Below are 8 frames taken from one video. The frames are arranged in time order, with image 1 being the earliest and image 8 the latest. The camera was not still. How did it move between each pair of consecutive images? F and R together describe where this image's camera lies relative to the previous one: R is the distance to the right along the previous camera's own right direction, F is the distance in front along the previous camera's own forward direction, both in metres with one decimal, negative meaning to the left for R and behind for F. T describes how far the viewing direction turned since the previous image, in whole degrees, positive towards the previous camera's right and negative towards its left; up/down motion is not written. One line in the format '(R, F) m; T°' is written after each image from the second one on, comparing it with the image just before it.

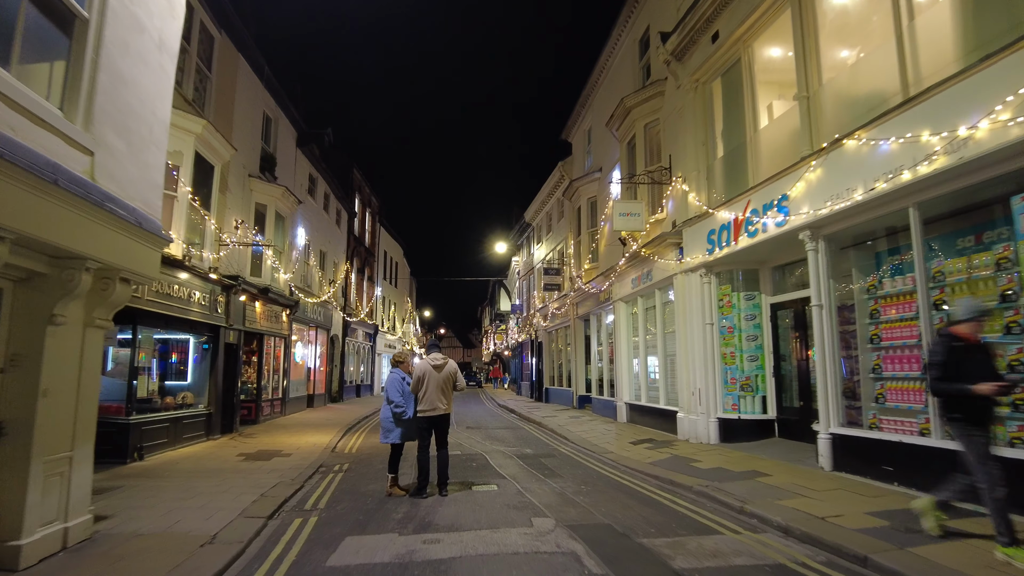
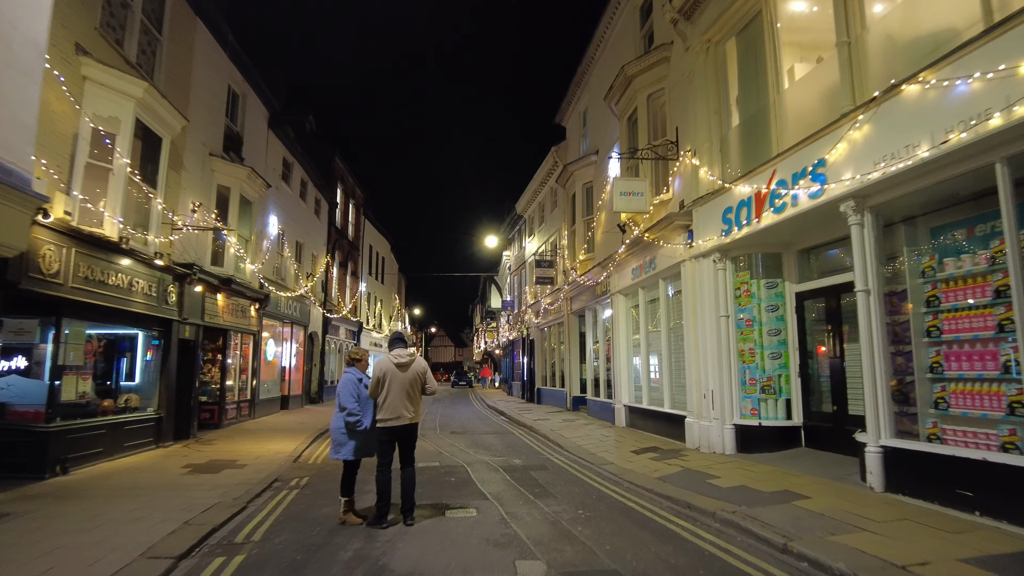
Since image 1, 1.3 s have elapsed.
(+0.1, +1.3) m; +1°
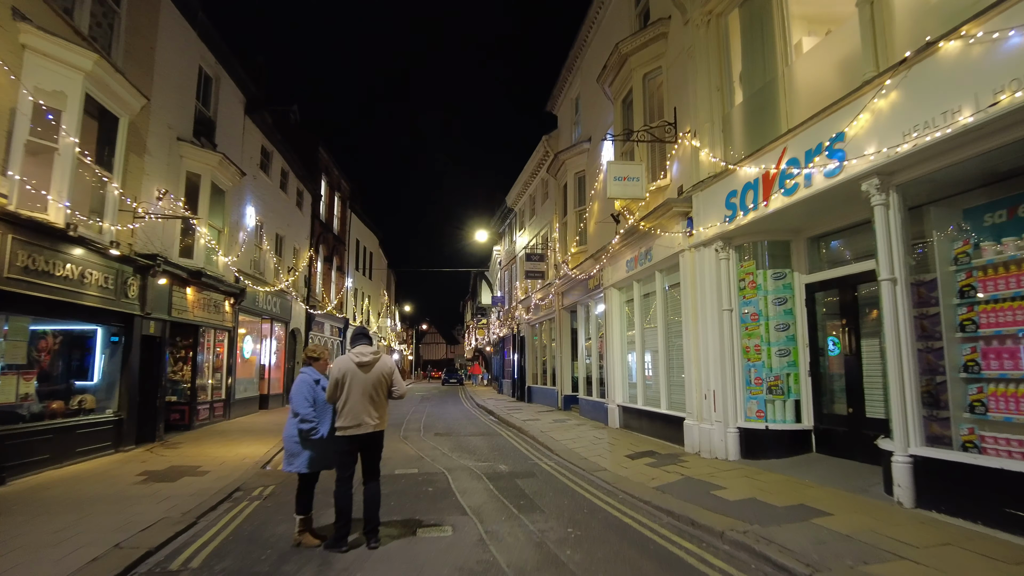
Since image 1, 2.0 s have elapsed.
(+0.1, +0.7) m; +1°
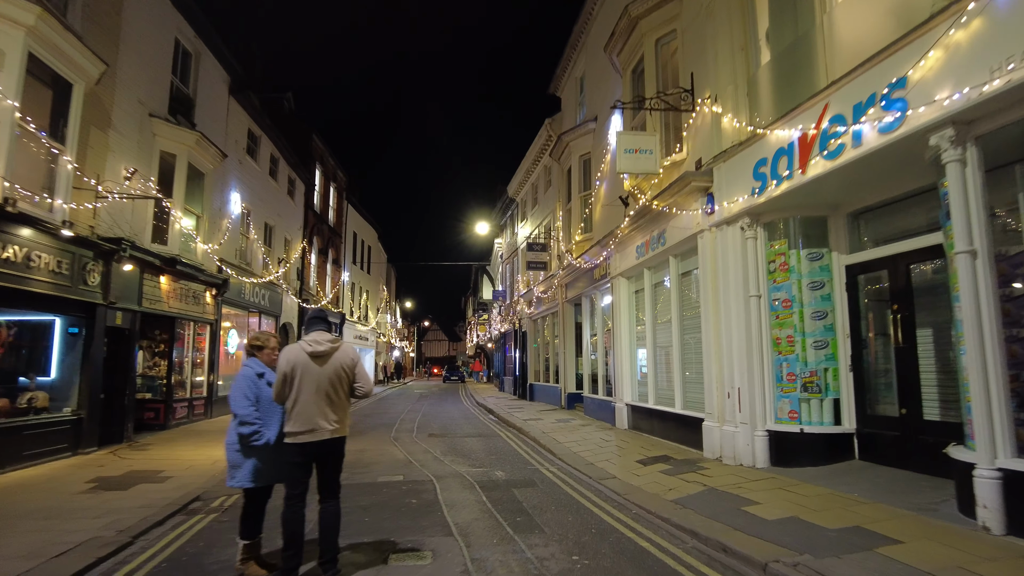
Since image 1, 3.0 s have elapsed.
(+0.1, +1.0) m; 0°
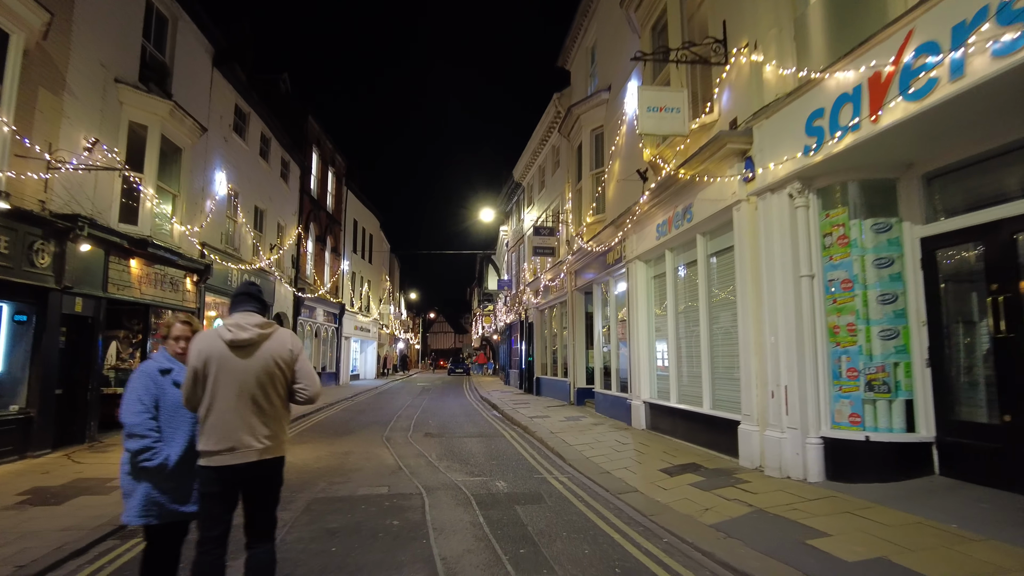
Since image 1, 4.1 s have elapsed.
(0.0, +1.2) m; -1°
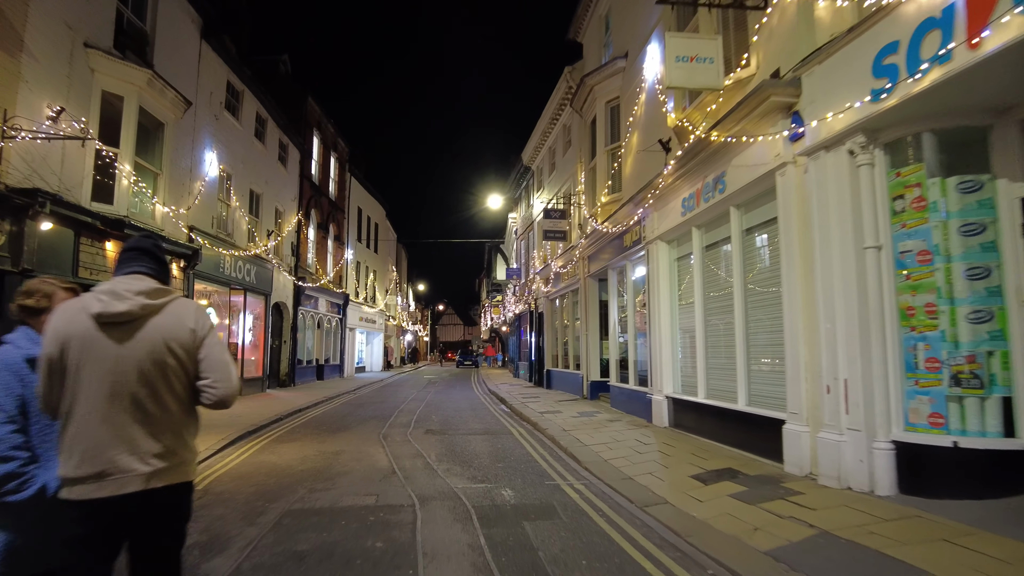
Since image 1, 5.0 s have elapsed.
(0.0, +1.0) m; -1°
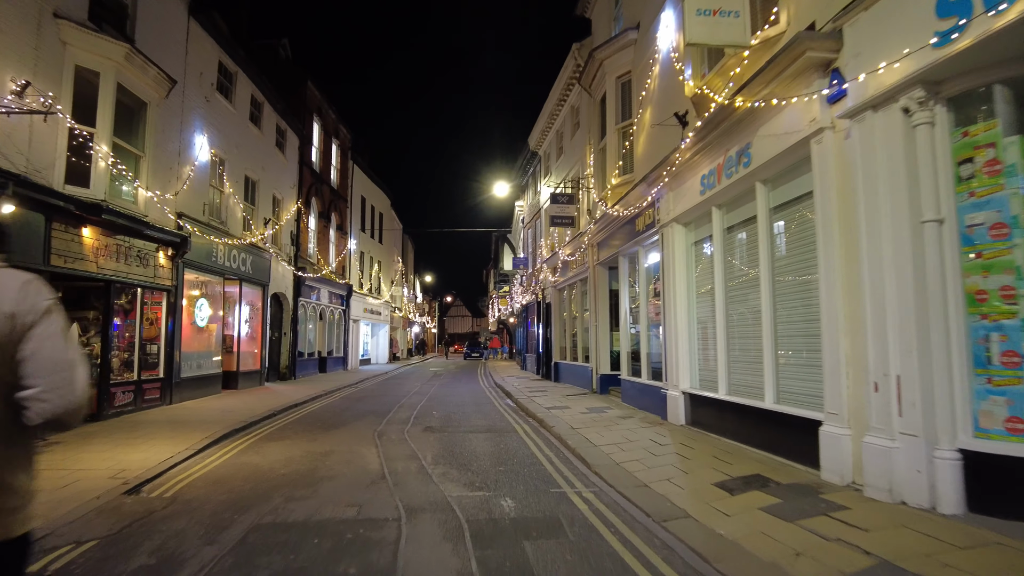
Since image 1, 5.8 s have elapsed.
(+0.1, +0.7) m; -1°
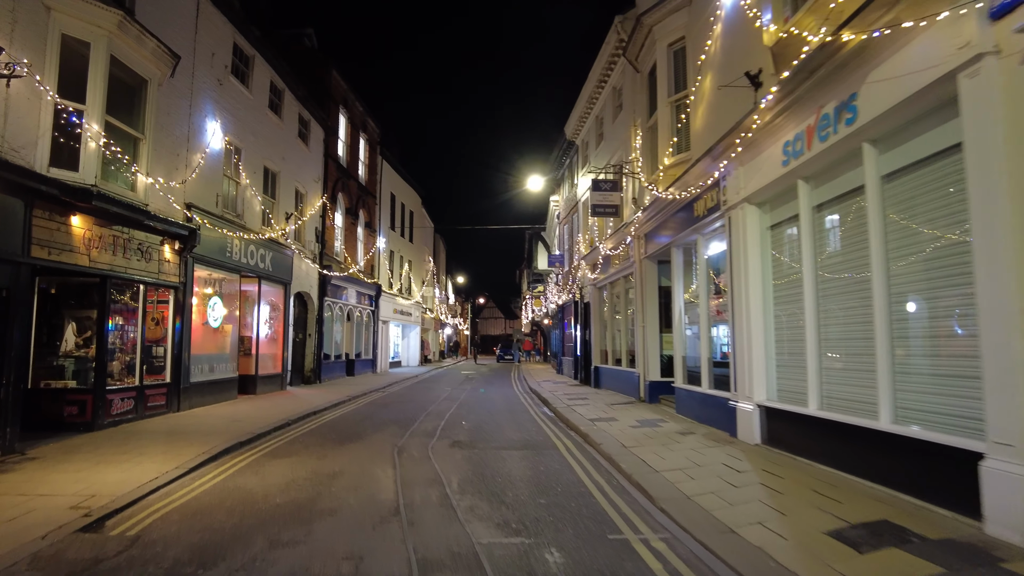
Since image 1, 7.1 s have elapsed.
(-0.1, +1.3) m; -3°
